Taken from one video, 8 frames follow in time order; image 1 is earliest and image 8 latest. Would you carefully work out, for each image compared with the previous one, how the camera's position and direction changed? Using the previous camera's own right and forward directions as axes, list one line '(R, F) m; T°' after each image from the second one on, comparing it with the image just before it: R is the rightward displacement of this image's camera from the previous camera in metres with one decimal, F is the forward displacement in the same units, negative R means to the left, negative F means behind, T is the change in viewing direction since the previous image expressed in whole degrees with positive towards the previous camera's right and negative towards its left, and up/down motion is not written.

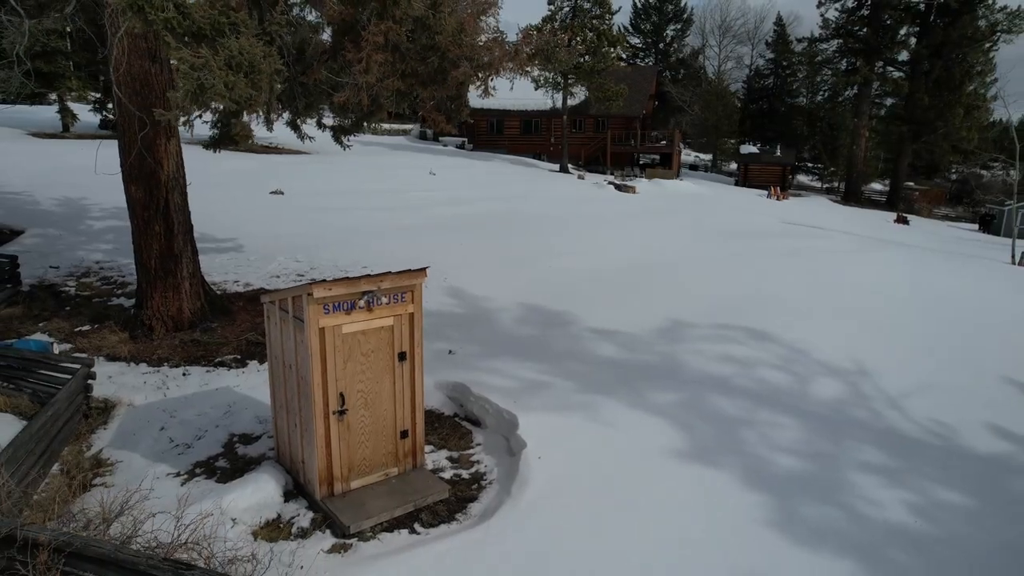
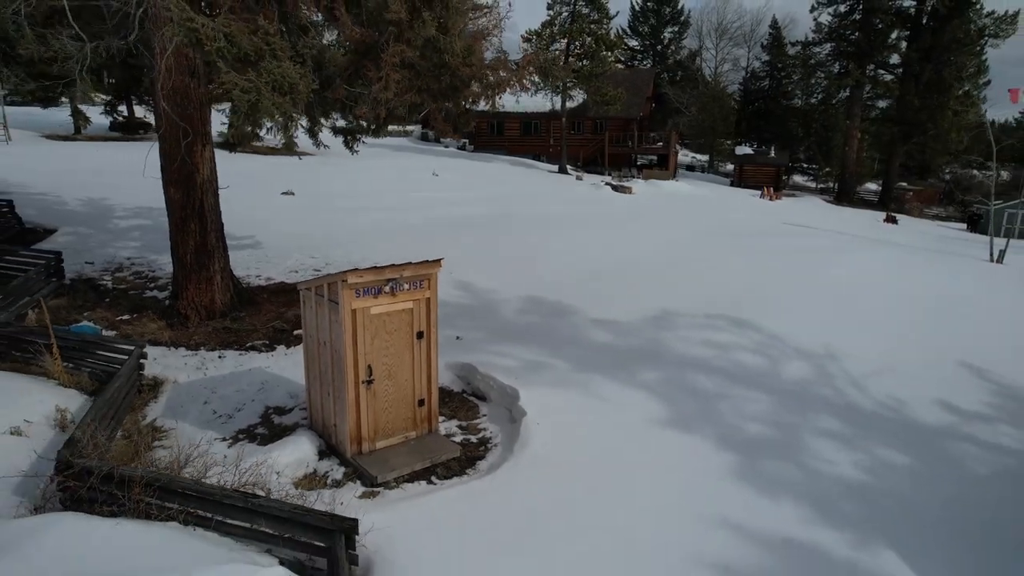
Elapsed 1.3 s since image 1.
(0.0, -0.8) m; 0°
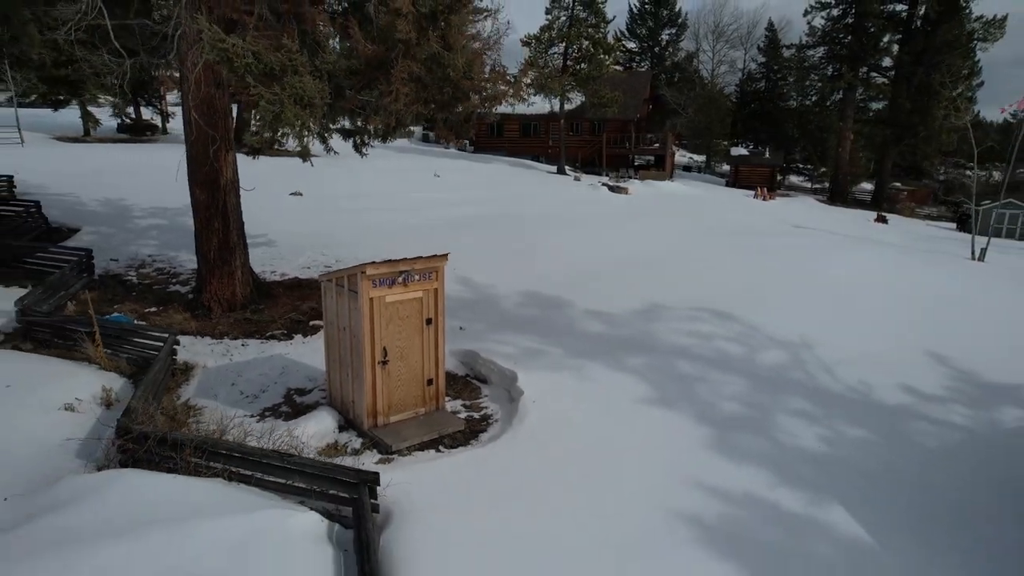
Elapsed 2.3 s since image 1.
(0.0, -0.7) m; 0°
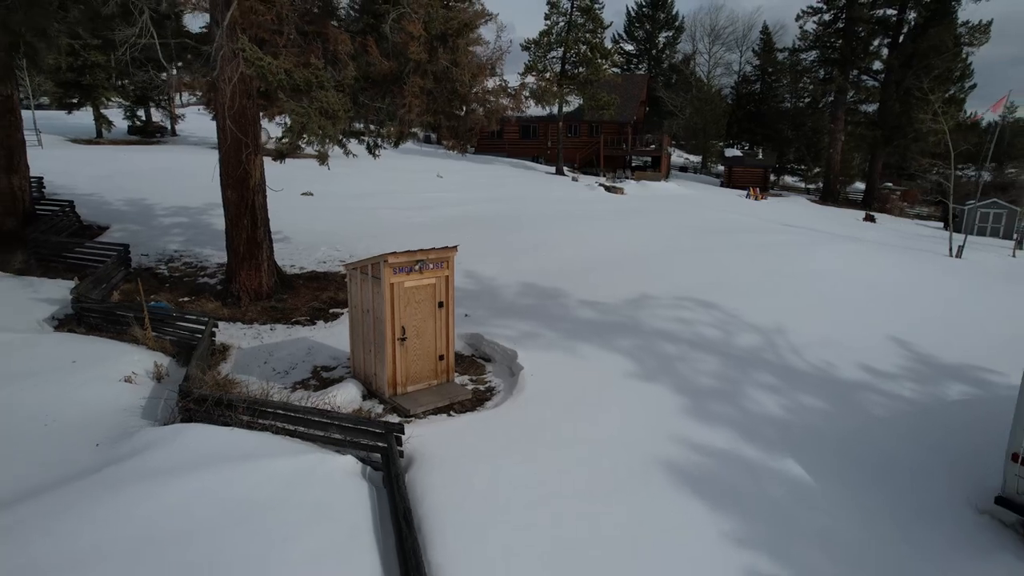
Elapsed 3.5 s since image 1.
(0.0, -1.0) m; 0°
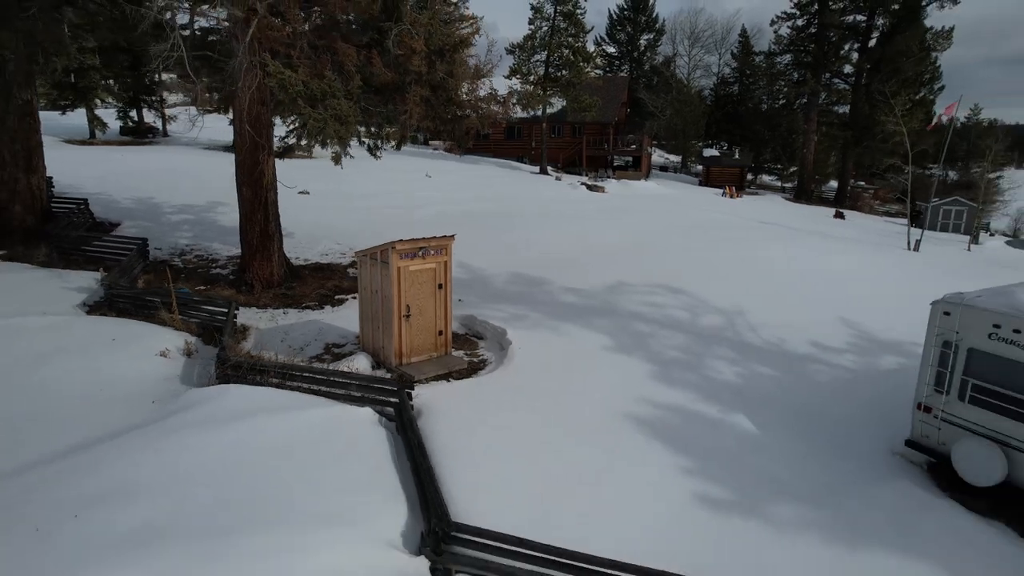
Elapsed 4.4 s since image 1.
(-0.1, -1.1) m; +1°
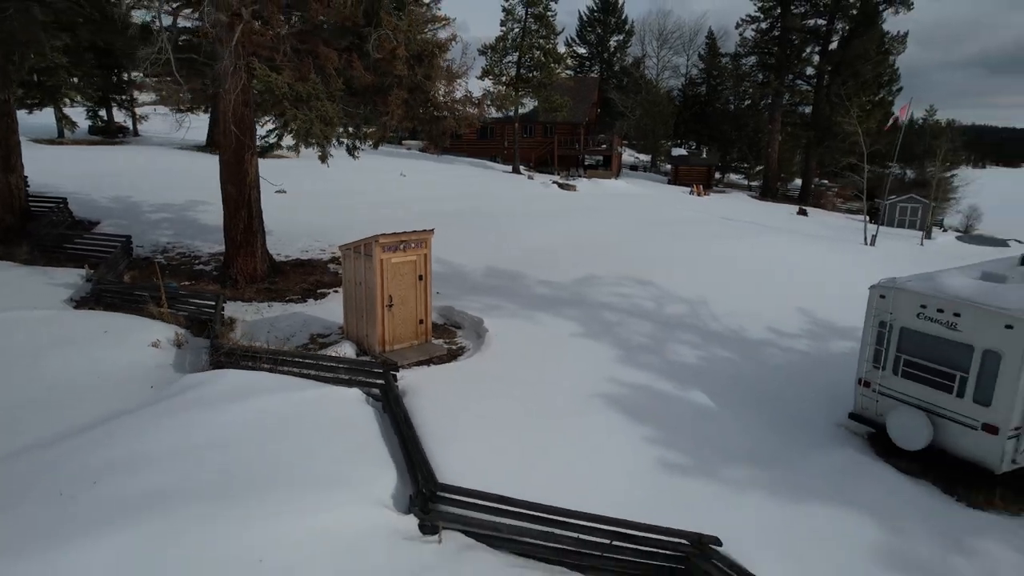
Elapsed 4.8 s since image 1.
(0.0, -0.6) m; +2°
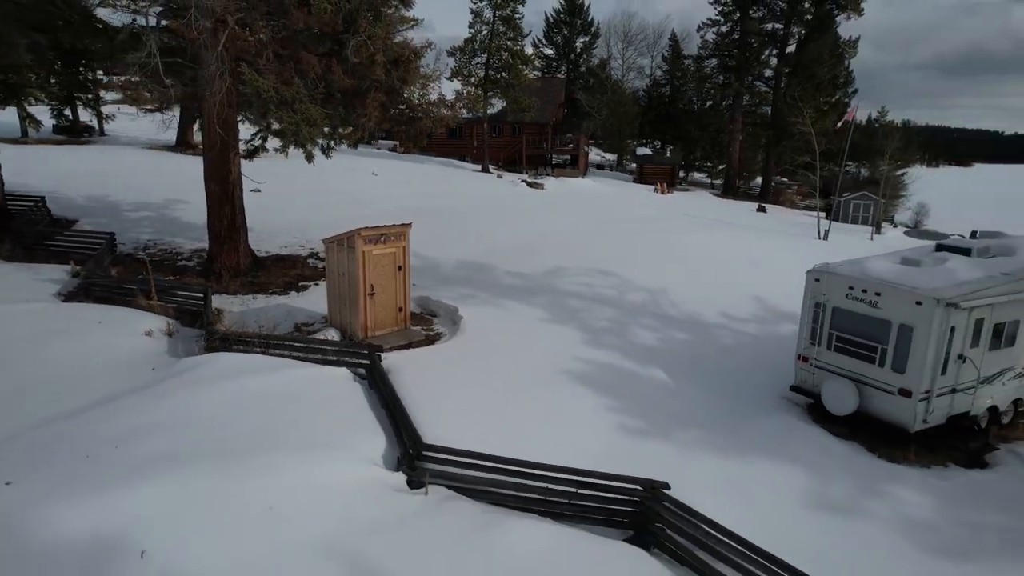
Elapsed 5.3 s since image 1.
(-0.1, -0.7) m; +3°
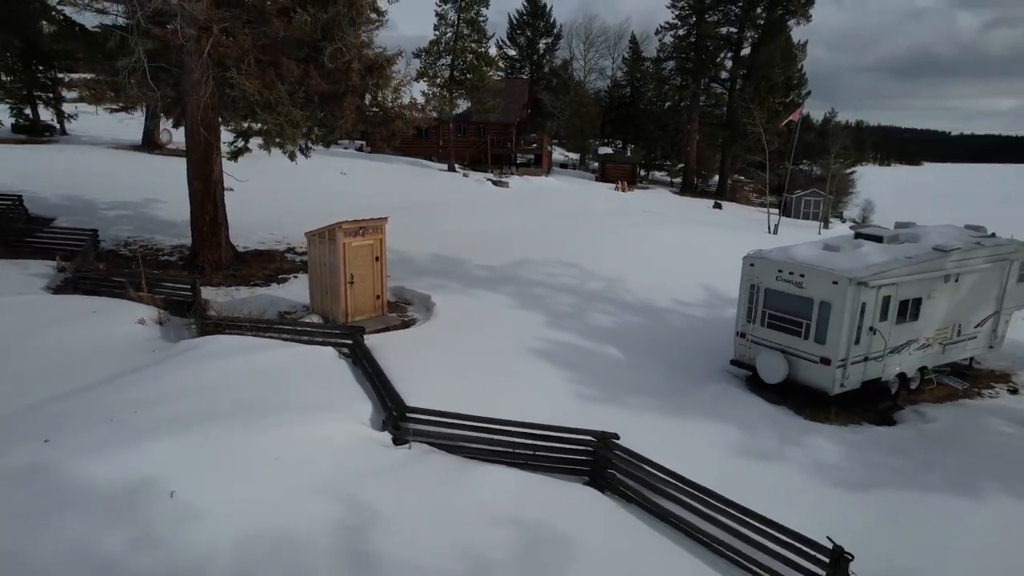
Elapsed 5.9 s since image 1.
(-0.1, -0.9) m; +3°
